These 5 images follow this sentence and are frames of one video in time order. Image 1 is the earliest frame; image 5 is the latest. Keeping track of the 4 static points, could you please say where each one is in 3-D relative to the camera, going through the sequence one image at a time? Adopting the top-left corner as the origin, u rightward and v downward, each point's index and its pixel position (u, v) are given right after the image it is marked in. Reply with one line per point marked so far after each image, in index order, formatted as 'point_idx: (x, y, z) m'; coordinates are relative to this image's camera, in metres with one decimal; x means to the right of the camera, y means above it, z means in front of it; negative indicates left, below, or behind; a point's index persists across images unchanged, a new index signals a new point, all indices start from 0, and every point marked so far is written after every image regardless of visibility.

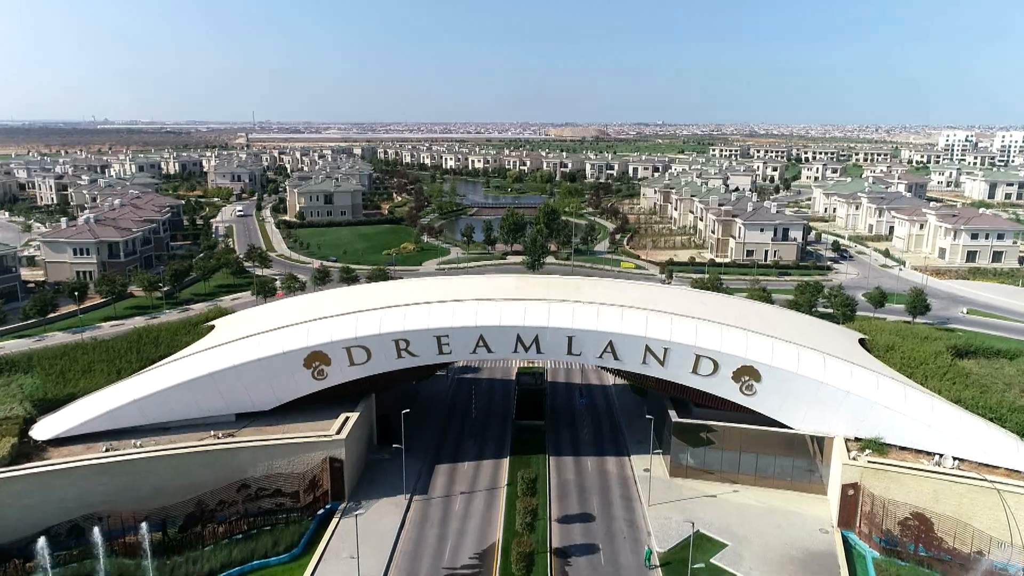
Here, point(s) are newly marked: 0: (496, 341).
0: (-0.5, -1.6, +19.2) m
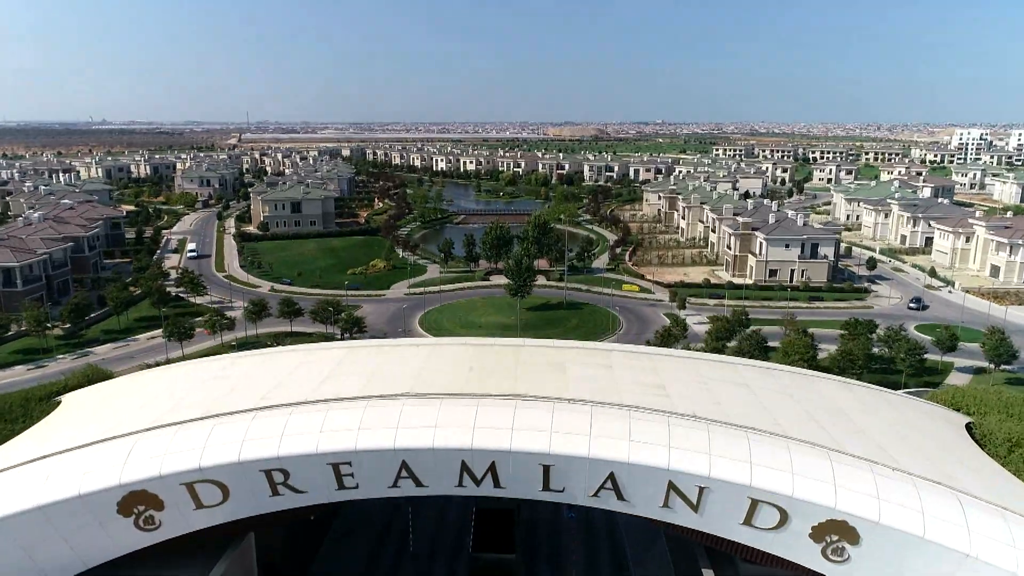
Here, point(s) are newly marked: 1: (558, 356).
0: (-1.6, -3.4, +12.0) m
1: (+1.1, -1.6, +15.5) m
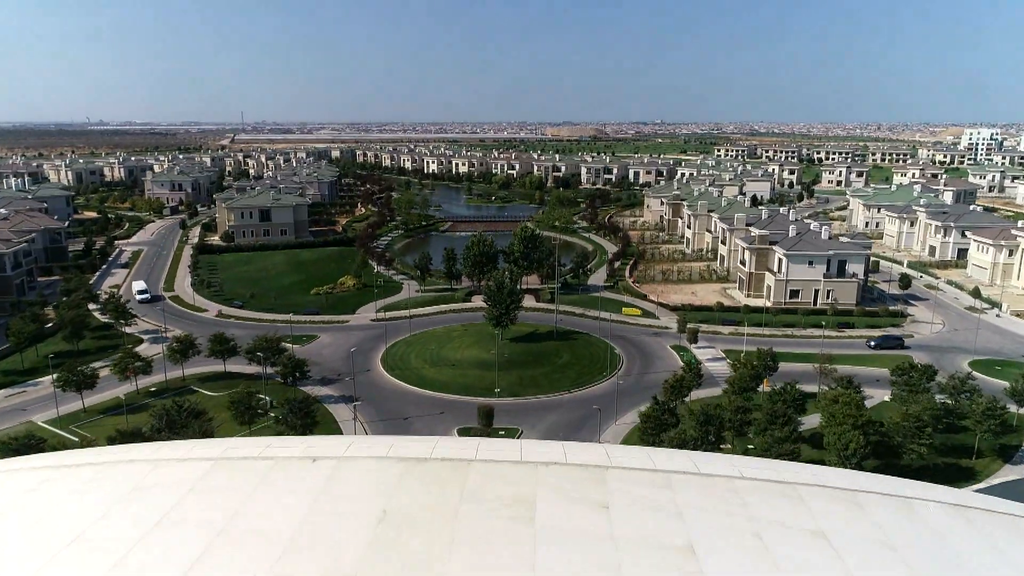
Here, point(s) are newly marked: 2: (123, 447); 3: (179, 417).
0: (-2.5, -4.8, +6.6) m
1: (+0.2, -3.0, +10.1) m
2: (-7.2, -3.0, +11.7) m
3: (-9.9, -3.8, +19.0) m
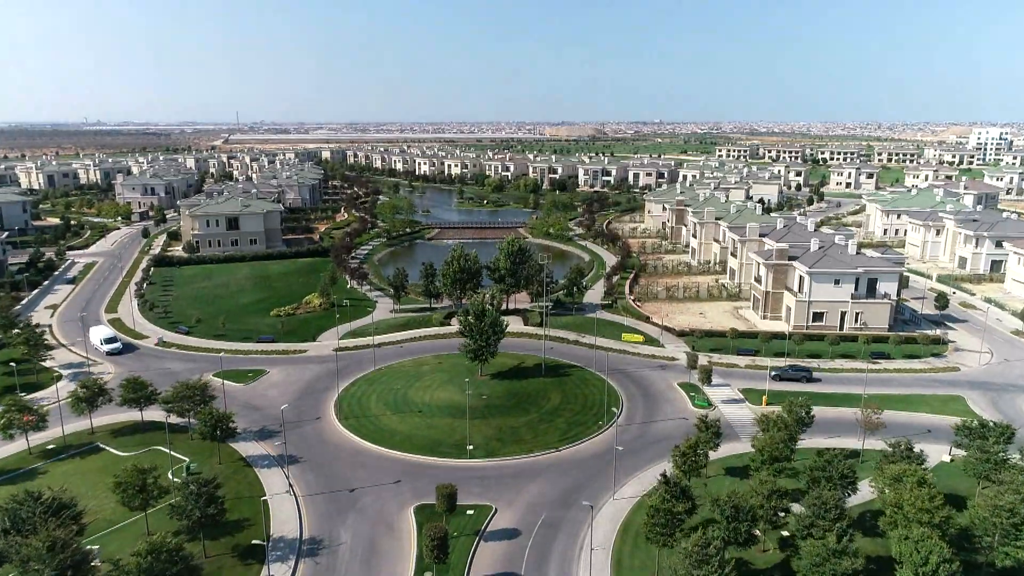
0: (-3.3, -6.0, +1.9) m
1: (-0.6, -4.2, +5.4) m
2: (-8.0, -4.2, +7.1) m
3: (-10.7, -5.0, +14.3) m
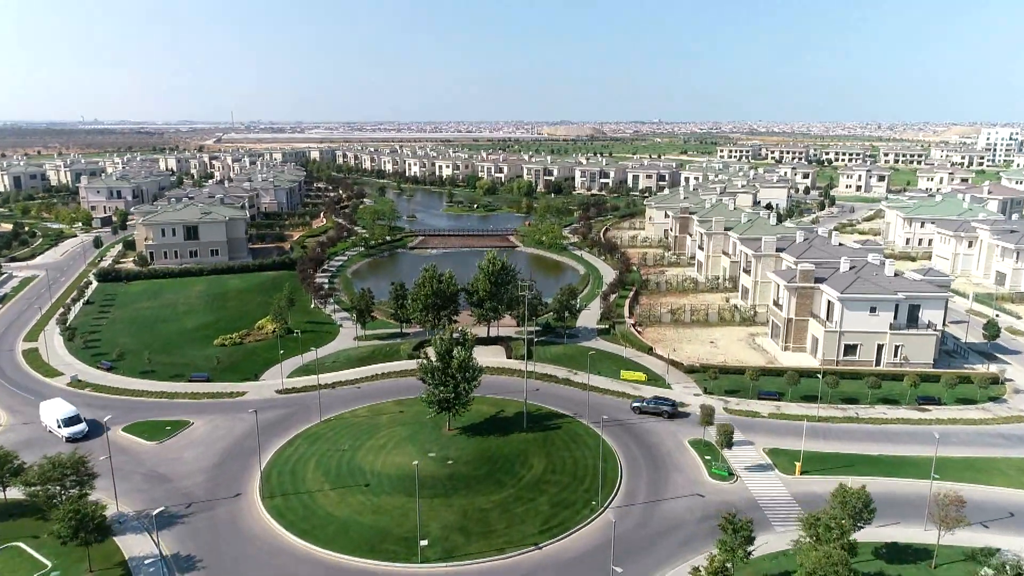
0: (-4.1, -7.3, -3.1) m
1: (-1.4, -5.5, +0.5) m
2: (-8.8, -5.5, +2.1) m
3: (-11.6, -6.3, +9.4) m
